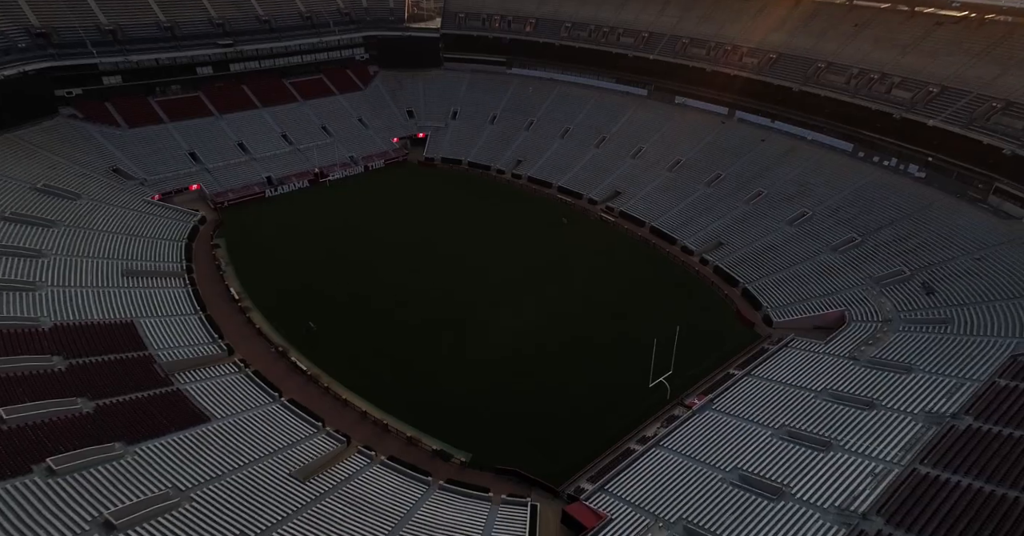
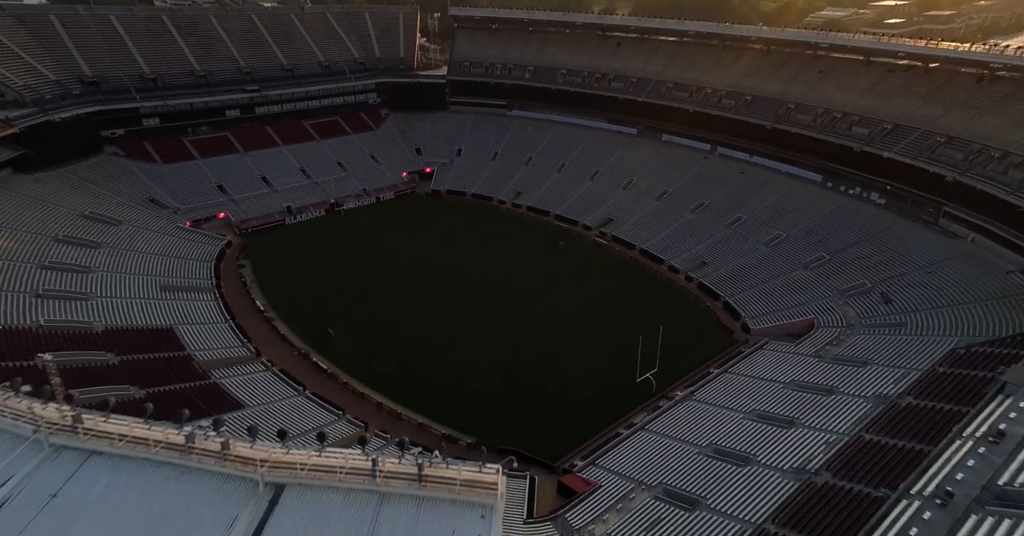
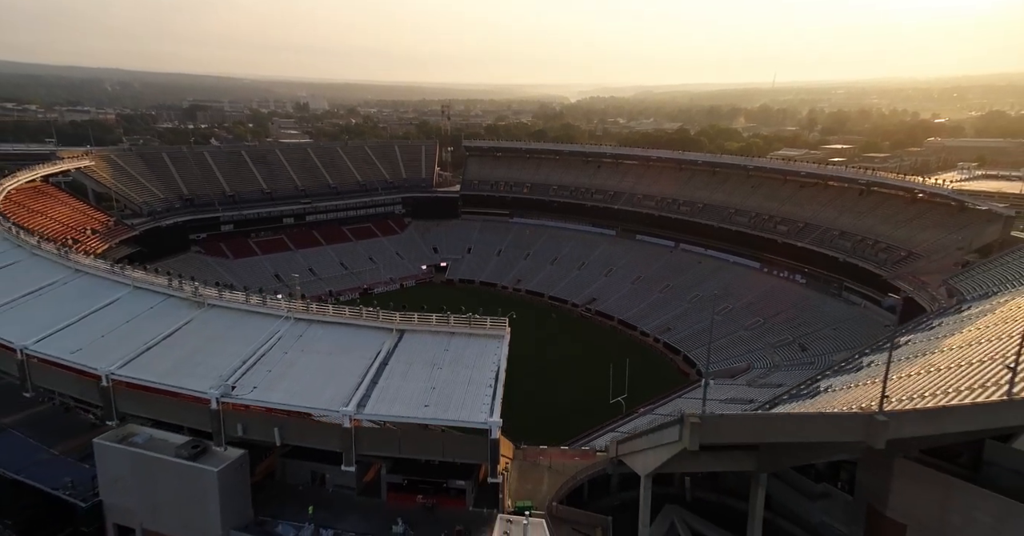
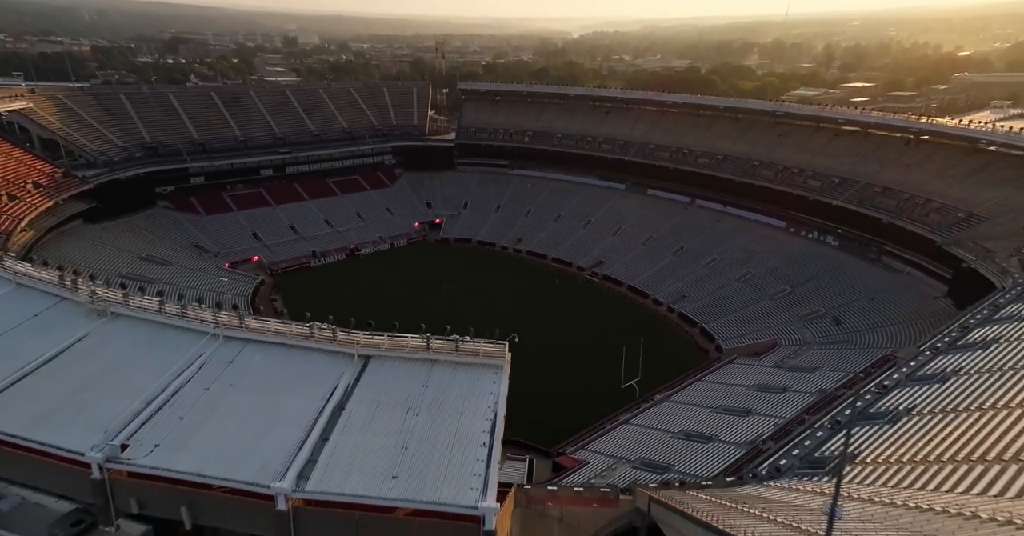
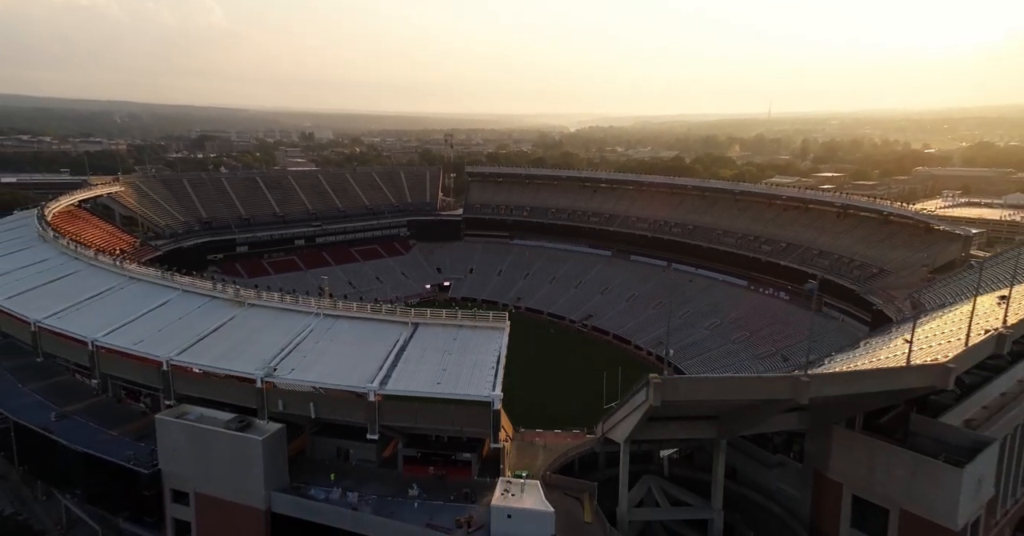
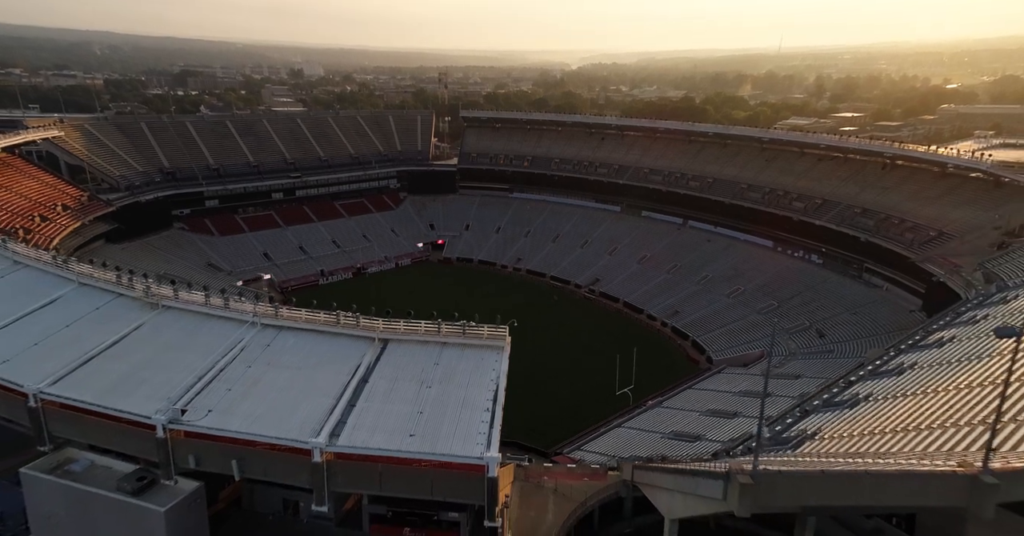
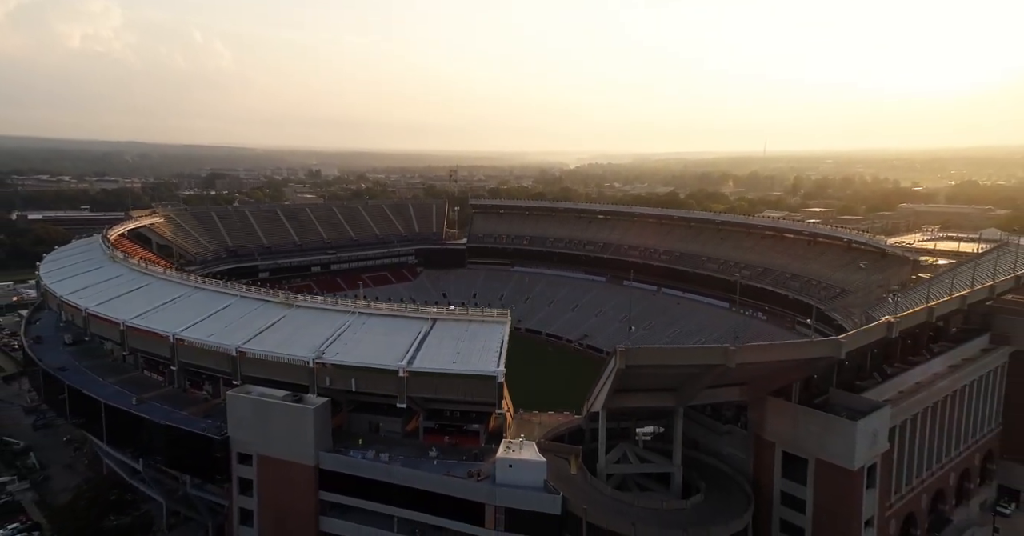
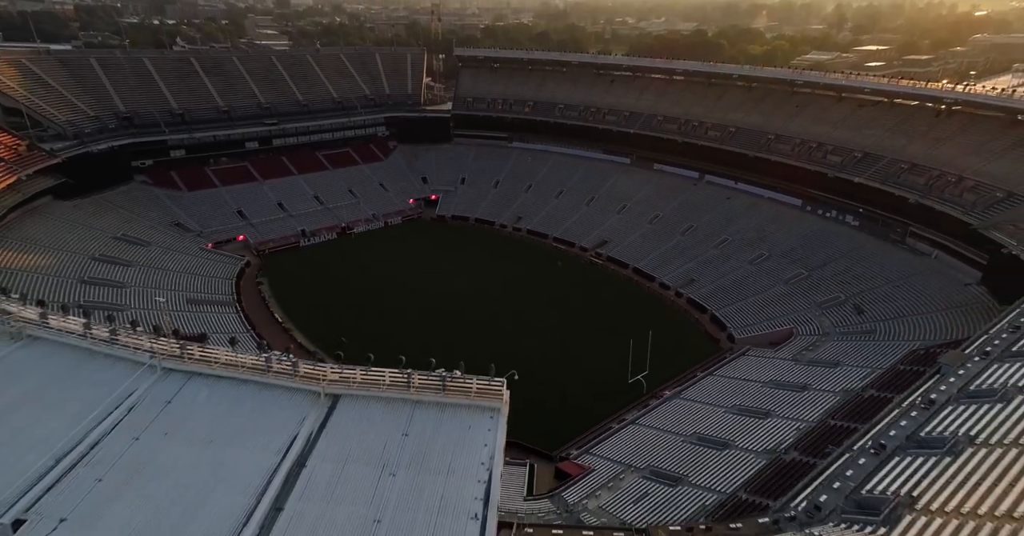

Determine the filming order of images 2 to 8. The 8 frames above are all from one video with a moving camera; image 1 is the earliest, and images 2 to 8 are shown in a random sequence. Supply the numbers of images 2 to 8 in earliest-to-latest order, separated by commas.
2, 8, 4, 6, 3, 5, 7
